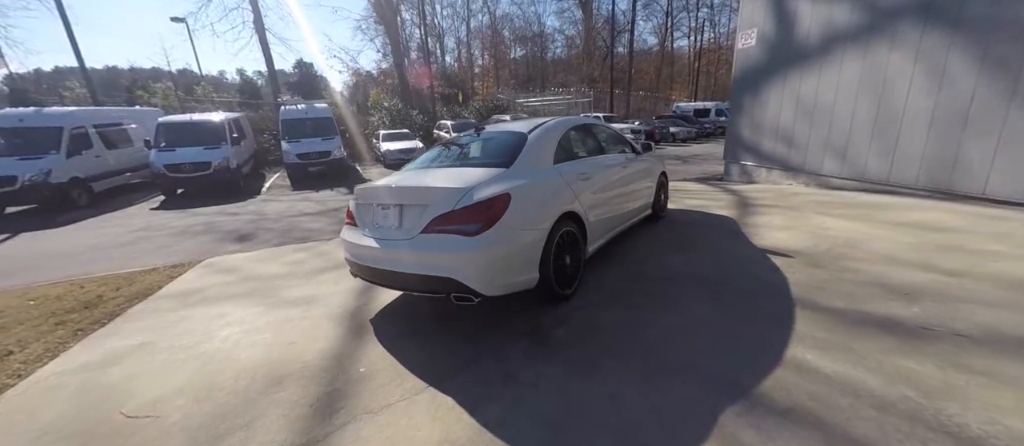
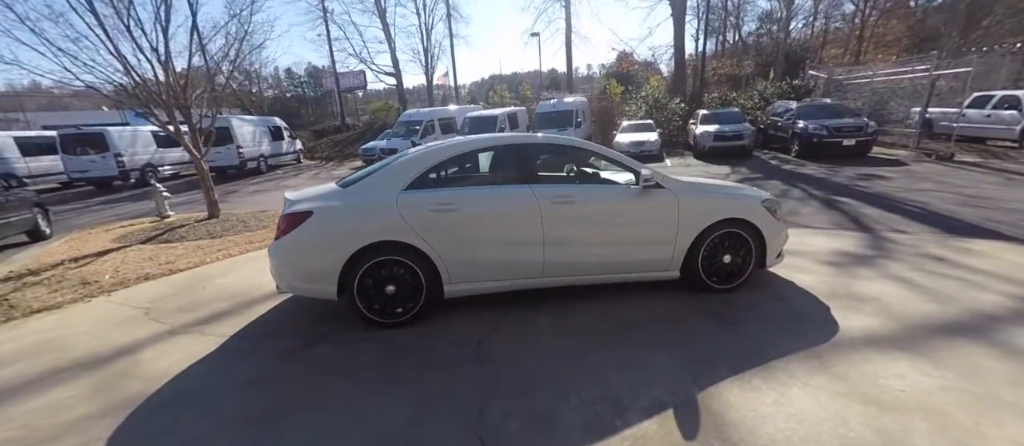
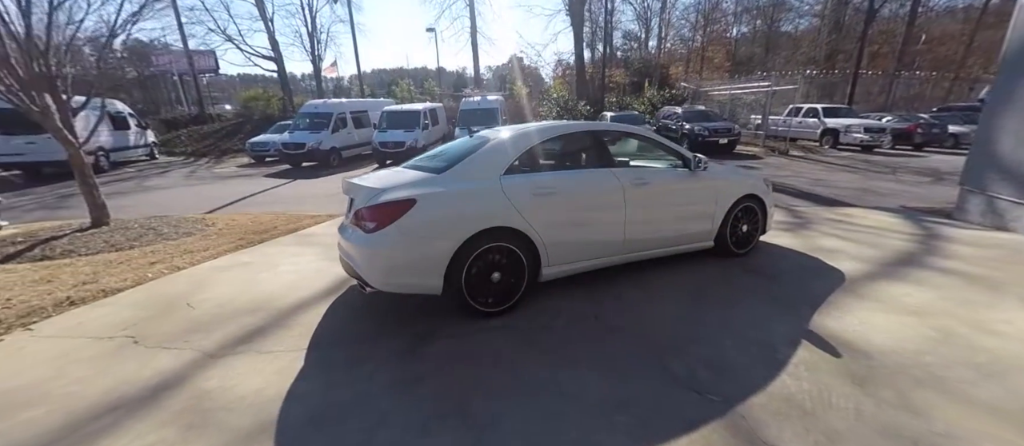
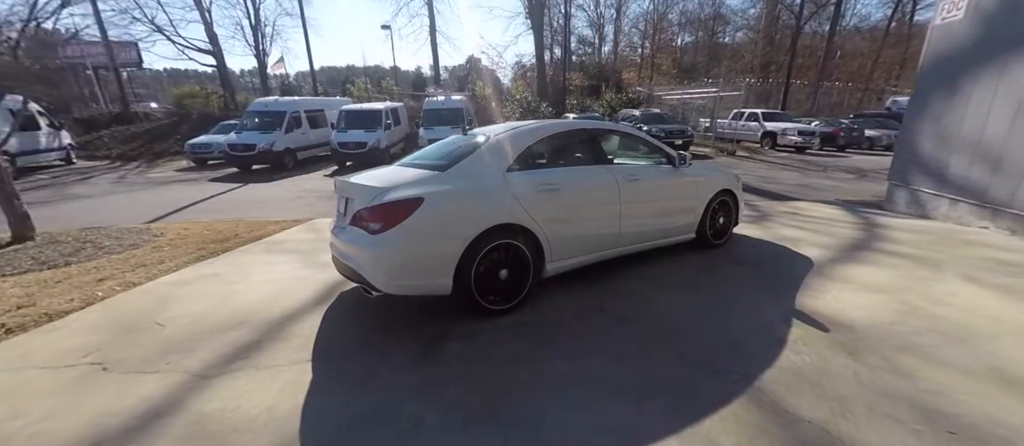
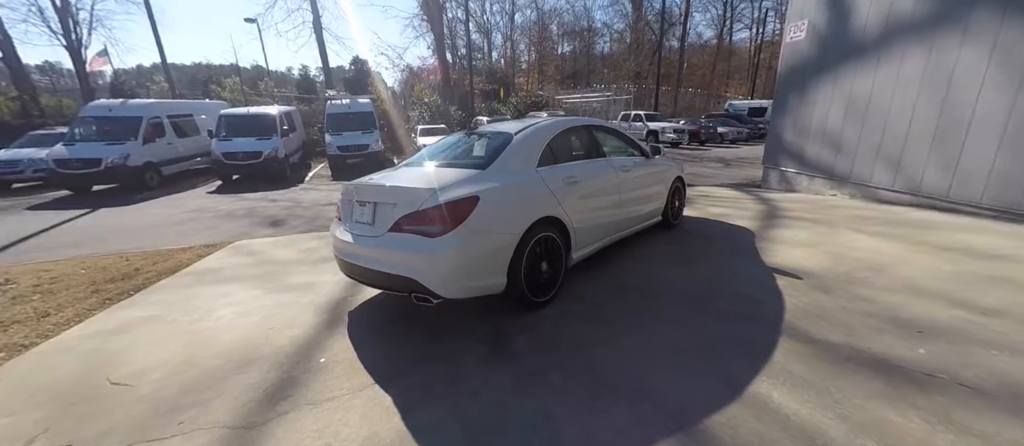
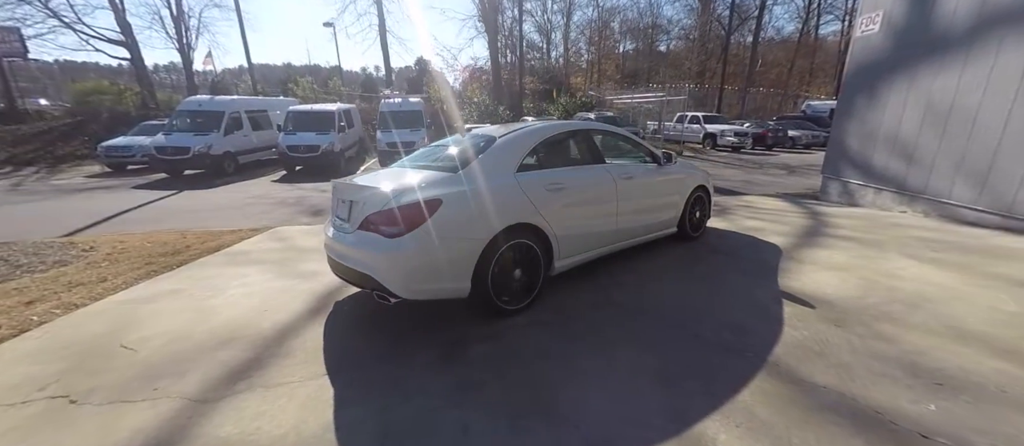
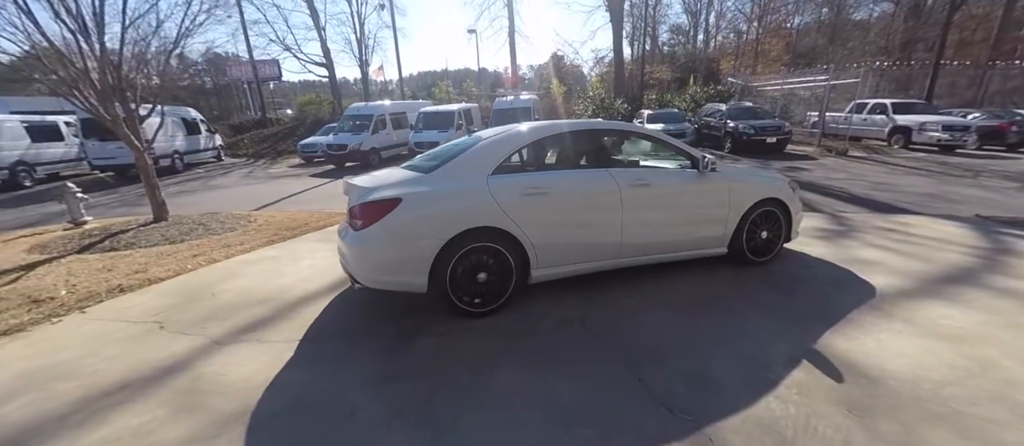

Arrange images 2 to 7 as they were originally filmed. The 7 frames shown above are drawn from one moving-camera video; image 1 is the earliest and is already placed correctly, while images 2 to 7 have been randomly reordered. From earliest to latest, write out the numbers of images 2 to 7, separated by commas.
5, 6, 4, 3, 7, 2
